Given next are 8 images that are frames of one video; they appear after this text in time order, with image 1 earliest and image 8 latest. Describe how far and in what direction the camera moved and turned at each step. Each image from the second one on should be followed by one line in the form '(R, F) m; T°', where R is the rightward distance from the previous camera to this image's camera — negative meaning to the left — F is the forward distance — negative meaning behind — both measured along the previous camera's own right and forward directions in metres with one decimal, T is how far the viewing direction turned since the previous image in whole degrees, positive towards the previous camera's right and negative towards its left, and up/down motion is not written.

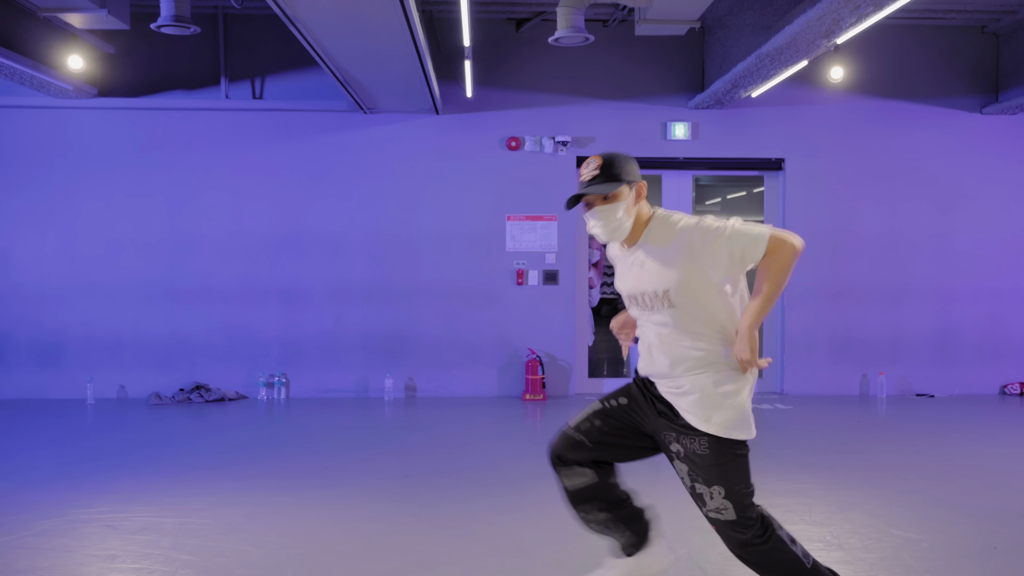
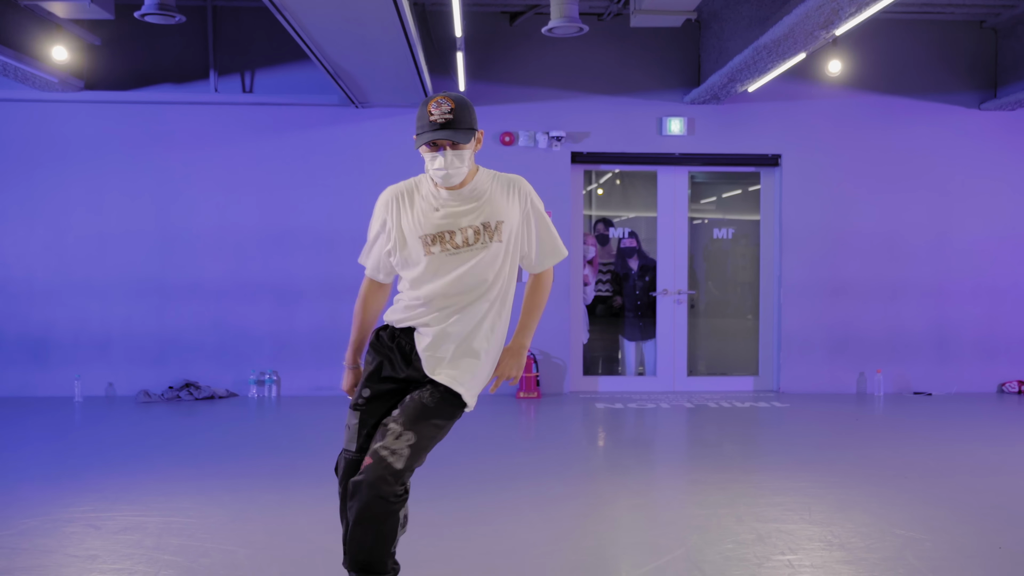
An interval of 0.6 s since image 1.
(0.0, +0.1) m; 0°
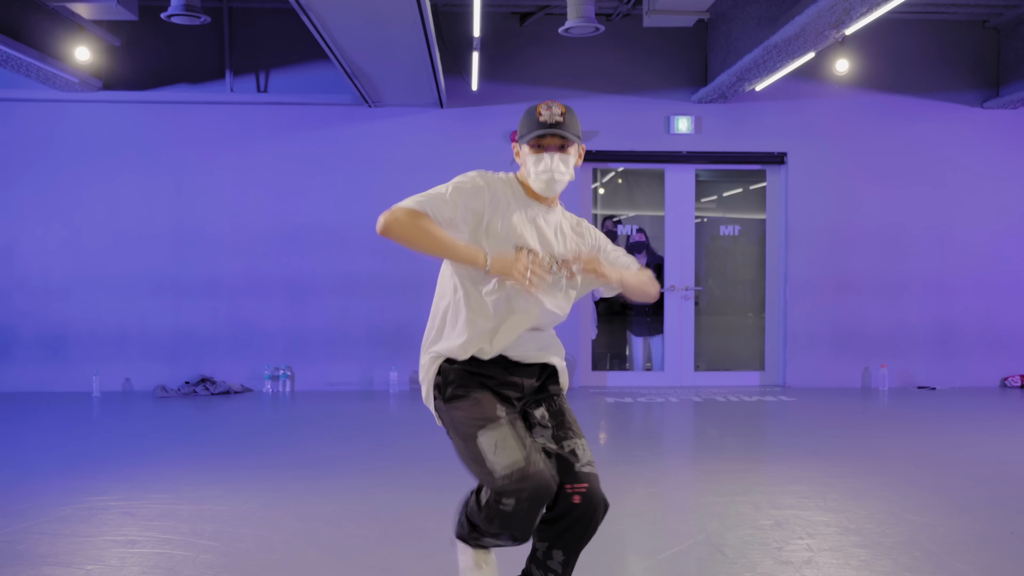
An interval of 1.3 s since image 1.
(-0.1, -0.1) m; 0°
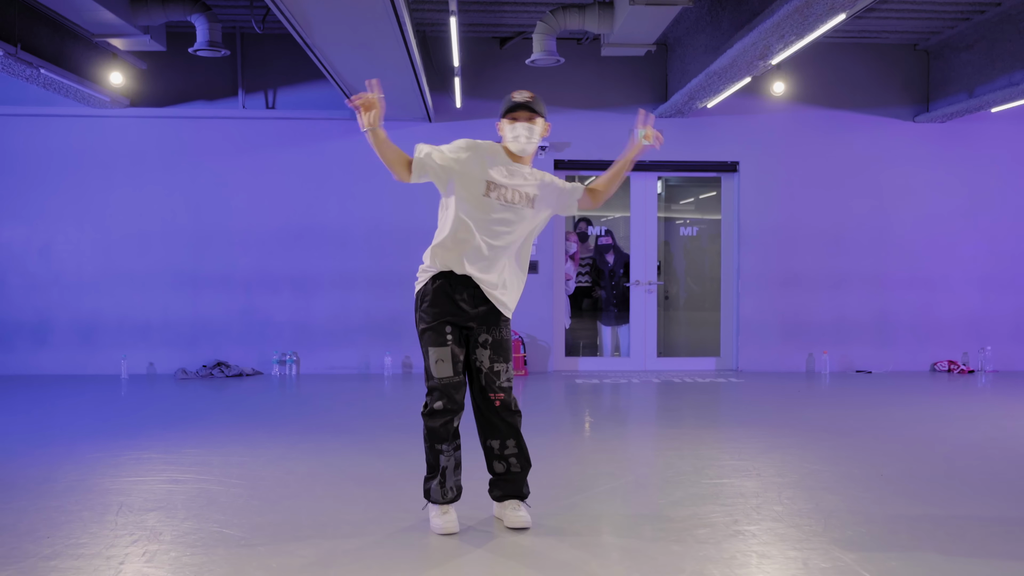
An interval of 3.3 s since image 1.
(+0.2, -0.9) m; 0°
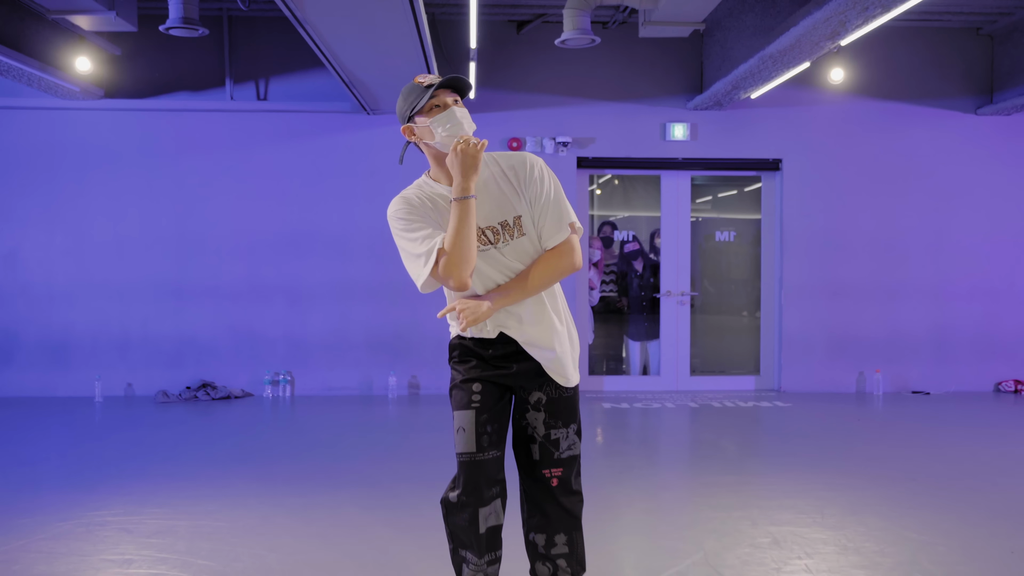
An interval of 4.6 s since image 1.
(-0.1, +0.9) m; 0°
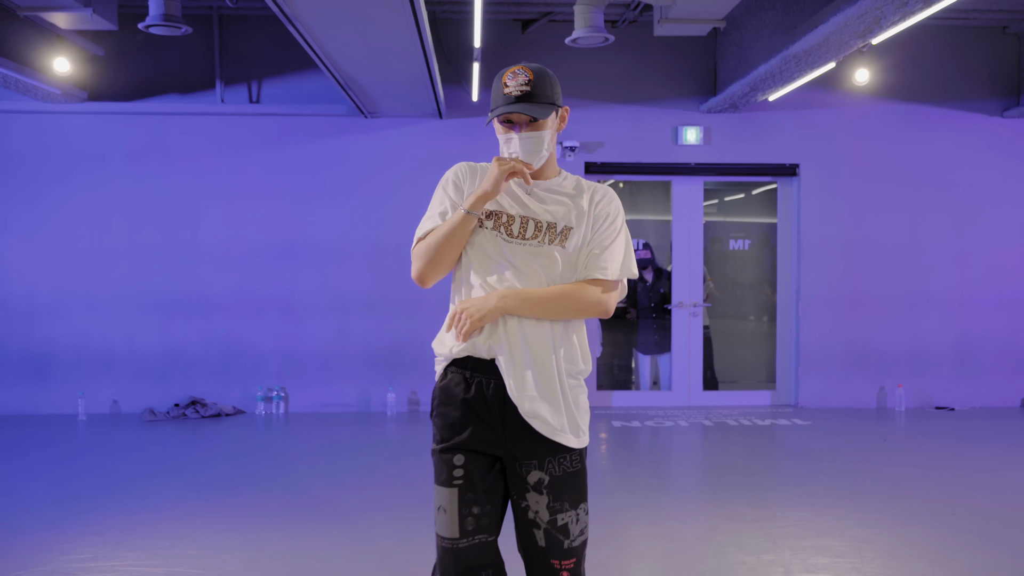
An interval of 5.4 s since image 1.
(0.0, +0.4) m; 0°
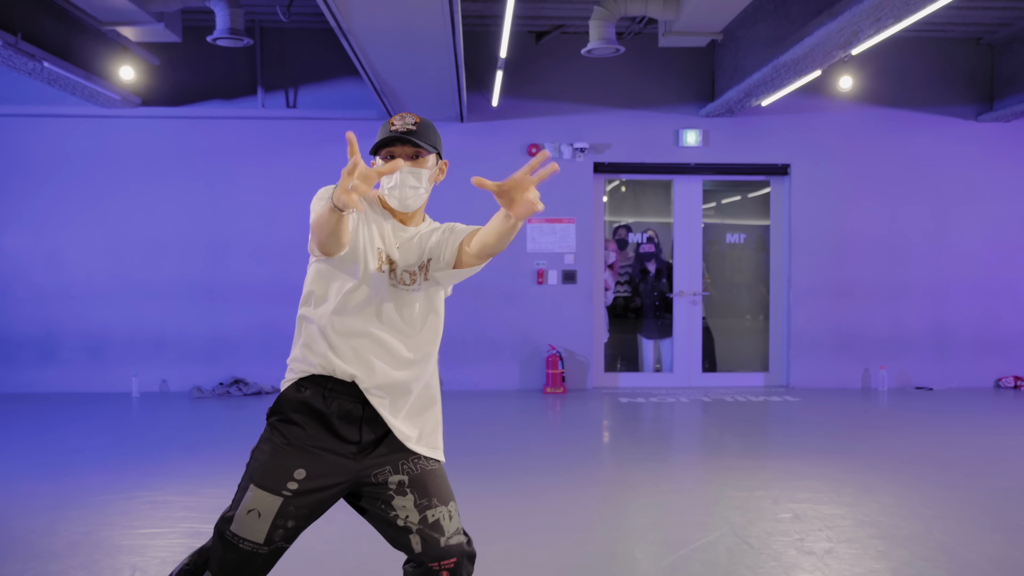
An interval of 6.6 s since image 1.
(-0.1, -0.7) m; 0°
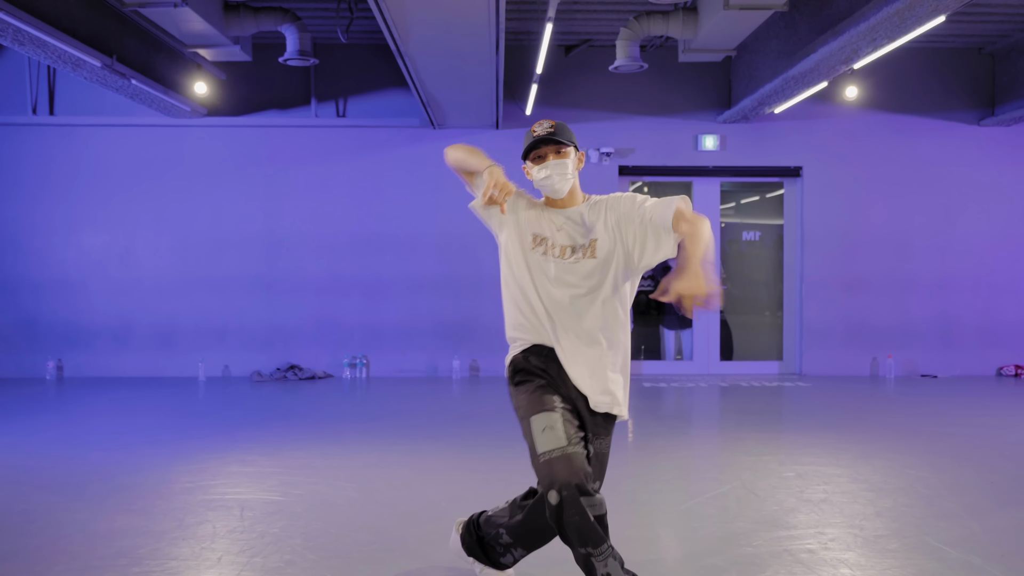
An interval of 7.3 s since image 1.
(-0.1, -0.7) m; -1°
